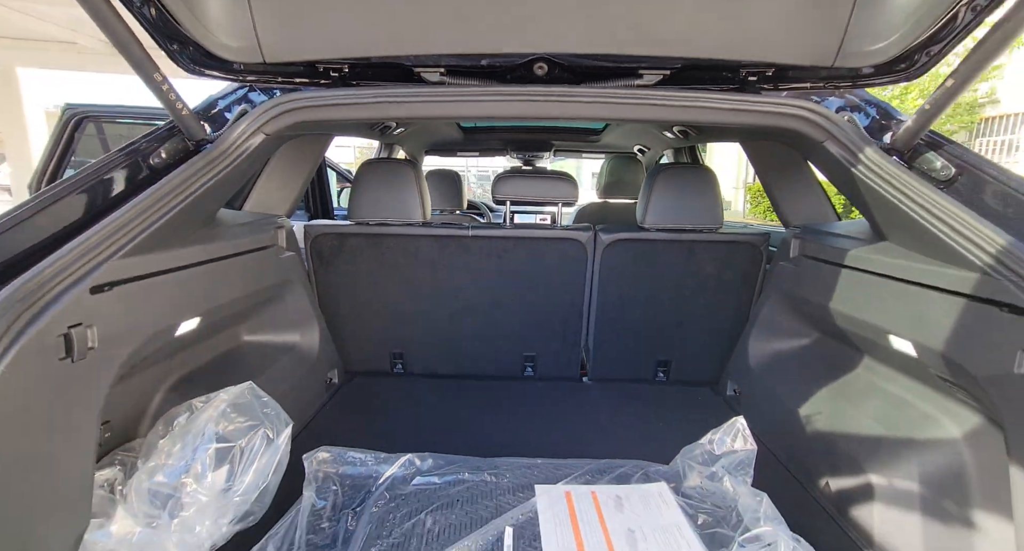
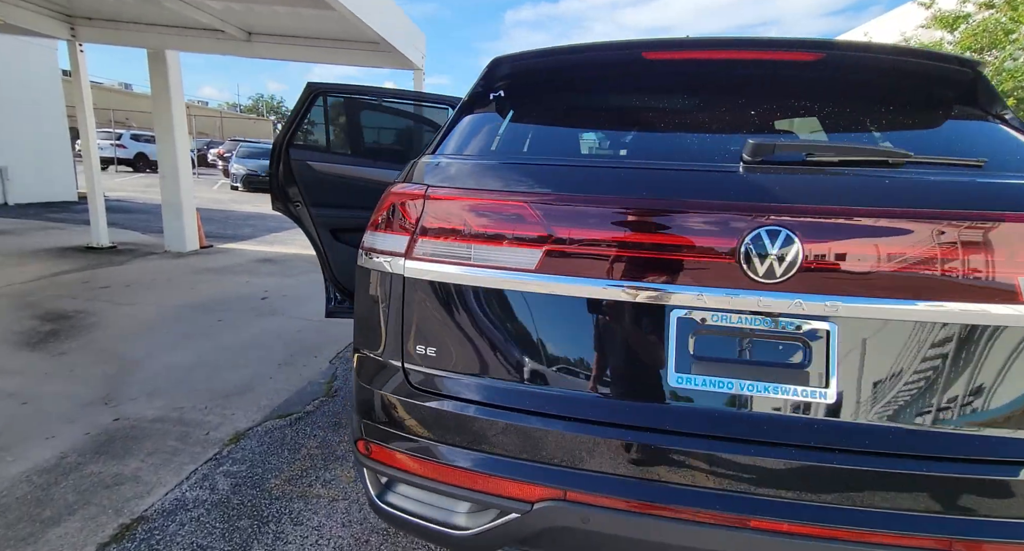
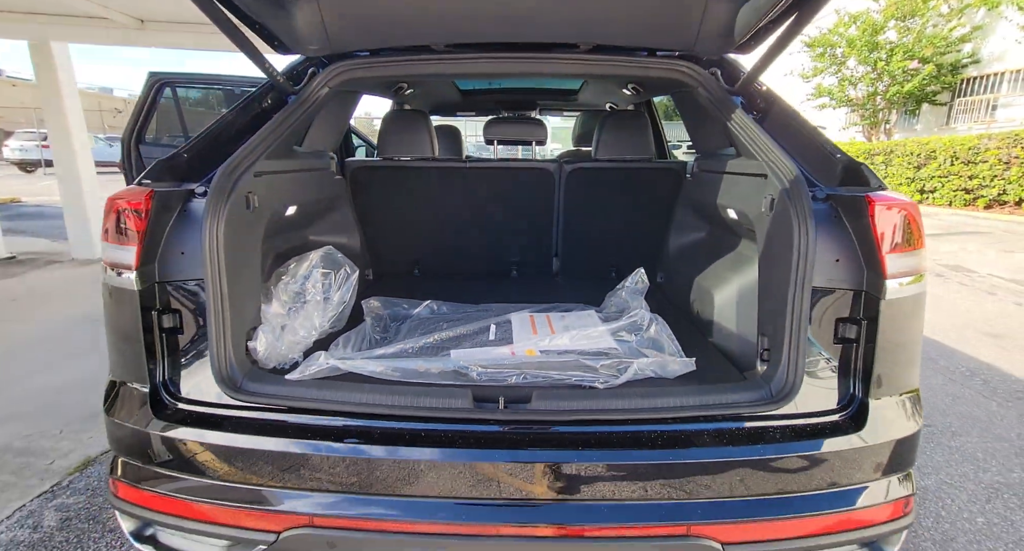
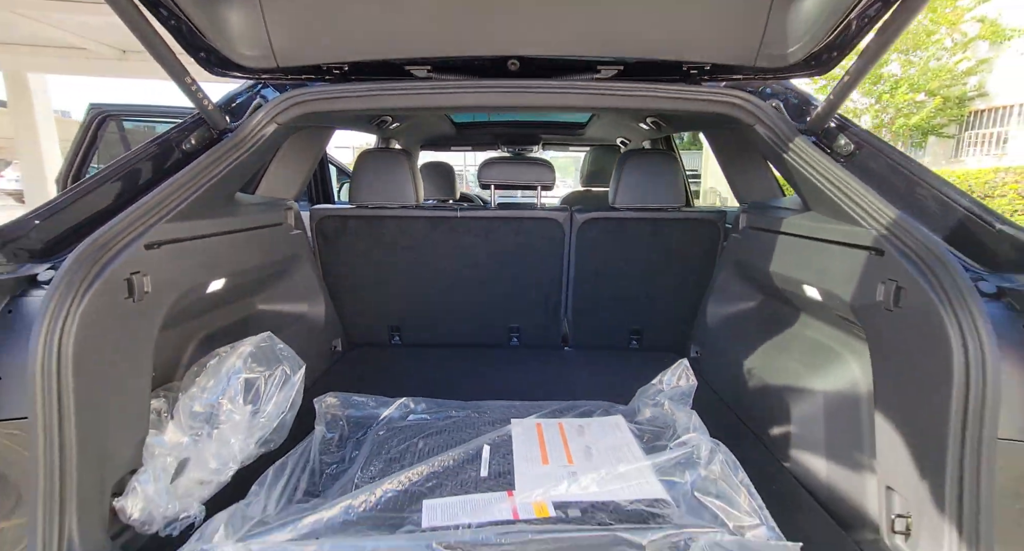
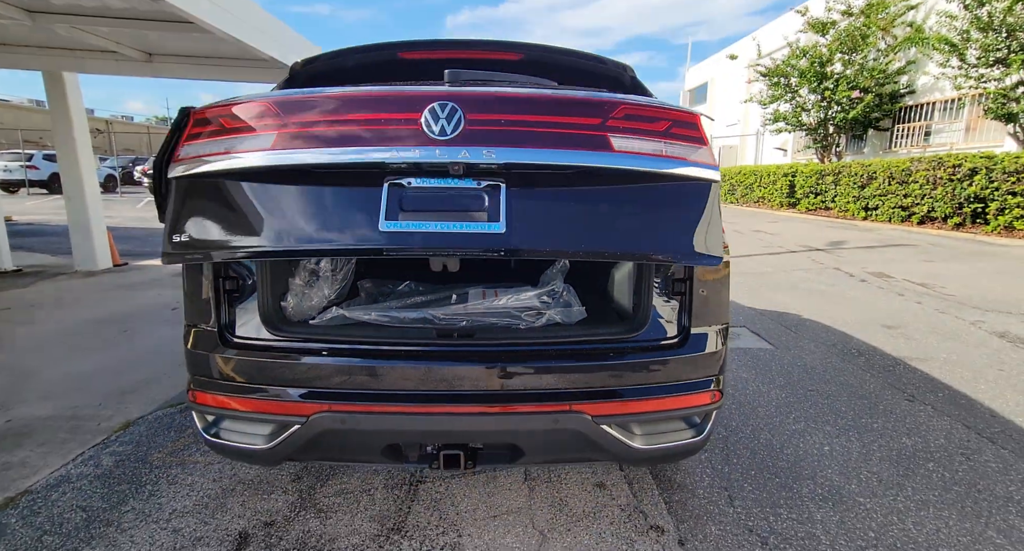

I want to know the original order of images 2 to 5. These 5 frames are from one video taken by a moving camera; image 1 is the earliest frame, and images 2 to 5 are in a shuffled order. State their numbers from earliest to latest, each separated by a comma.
4, 3, 5, 2
